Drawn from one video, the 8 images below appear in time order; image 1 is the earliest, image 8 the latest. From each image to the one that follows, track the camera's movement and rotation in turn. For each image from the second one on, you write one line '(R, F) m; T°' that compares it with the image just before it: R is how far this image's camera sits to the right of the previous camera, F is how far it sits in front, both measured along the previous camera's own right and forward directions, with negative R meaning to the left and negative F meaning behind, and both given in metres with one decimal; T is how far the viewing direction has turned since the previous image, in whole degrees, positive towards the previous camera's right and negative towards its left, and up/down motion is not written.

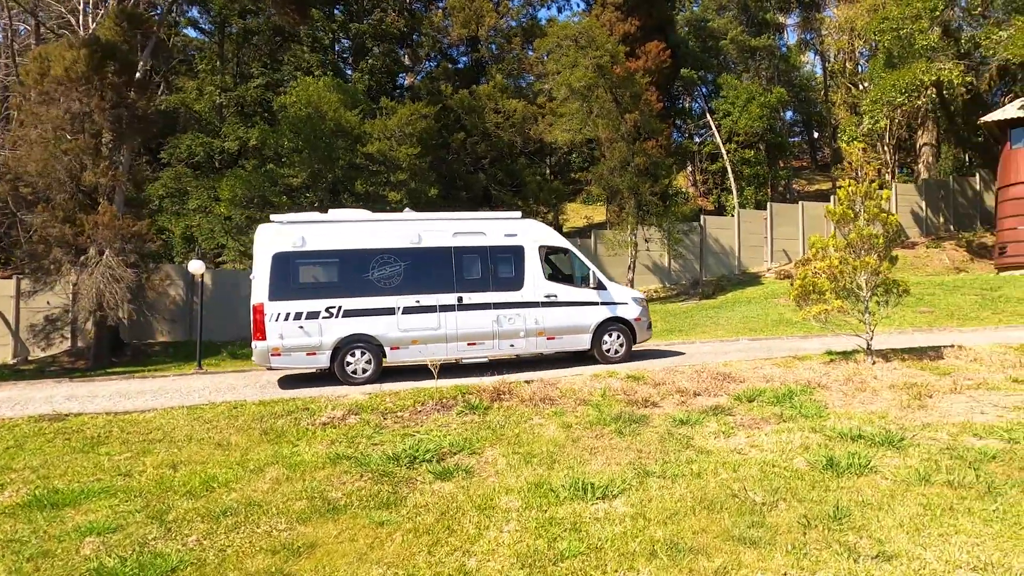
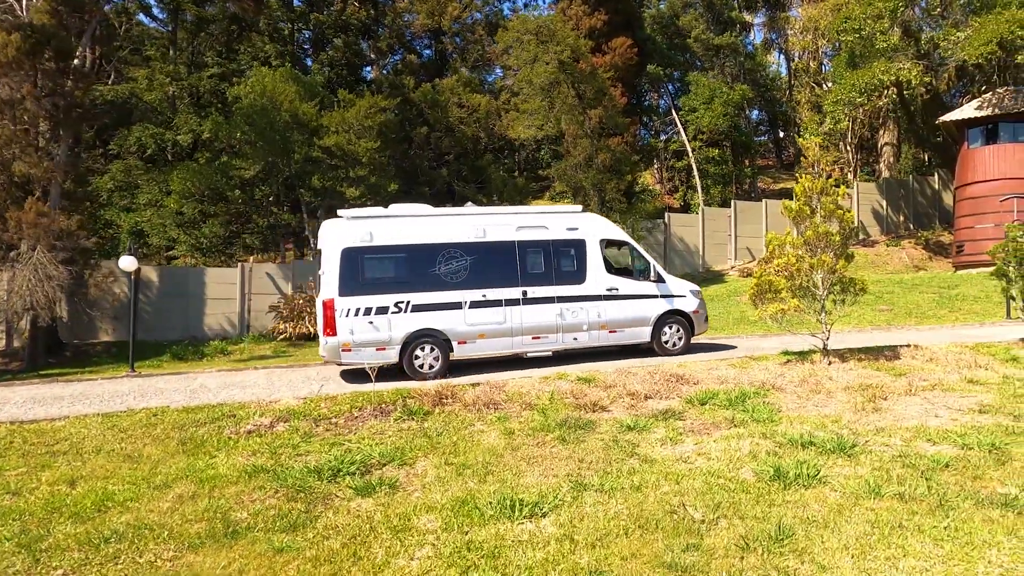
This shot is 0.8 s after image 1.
(+0.3, +0.4) m; +2°
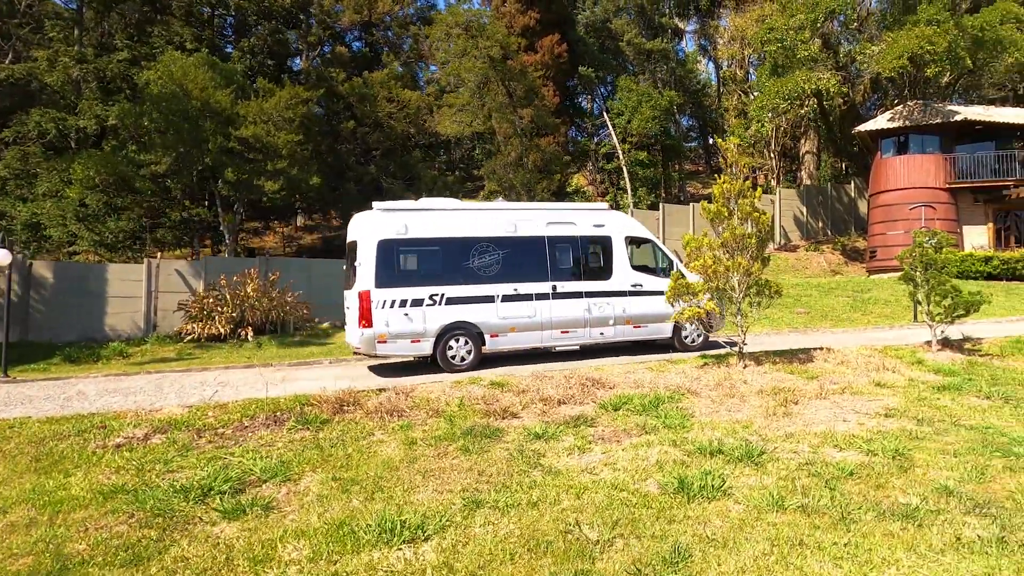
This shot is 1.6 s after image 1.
(+0.3, +0.4) m; +5°
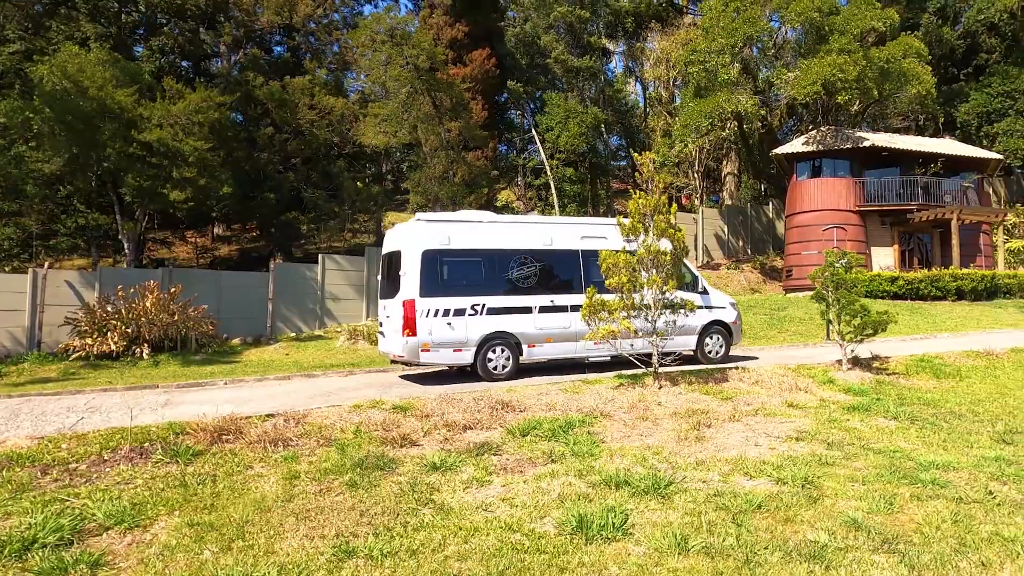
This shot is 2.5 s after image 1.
(+0.3, +0.4) m; +6°
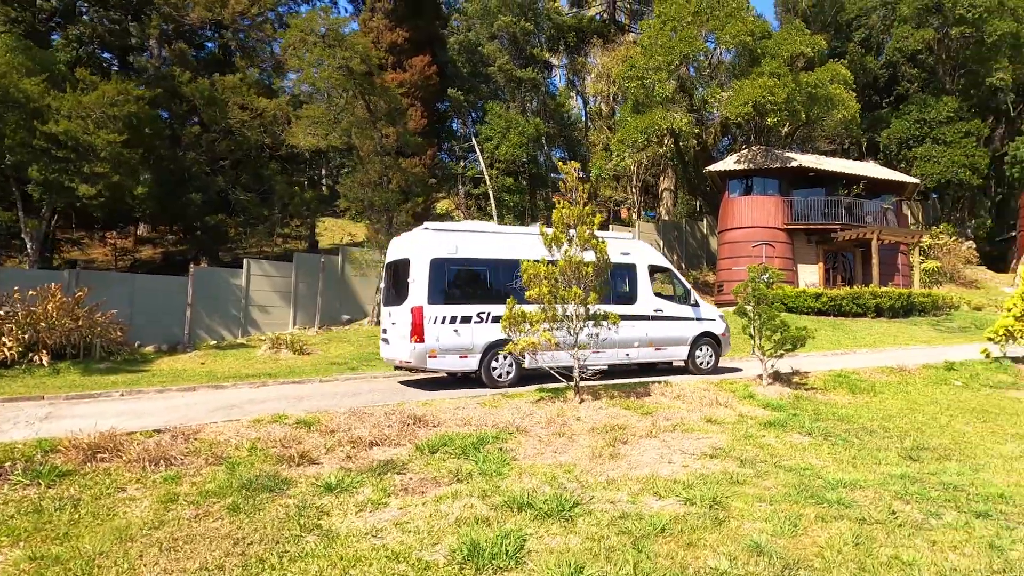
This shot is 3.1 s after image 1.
(+0.3, +0.3) m; +5°
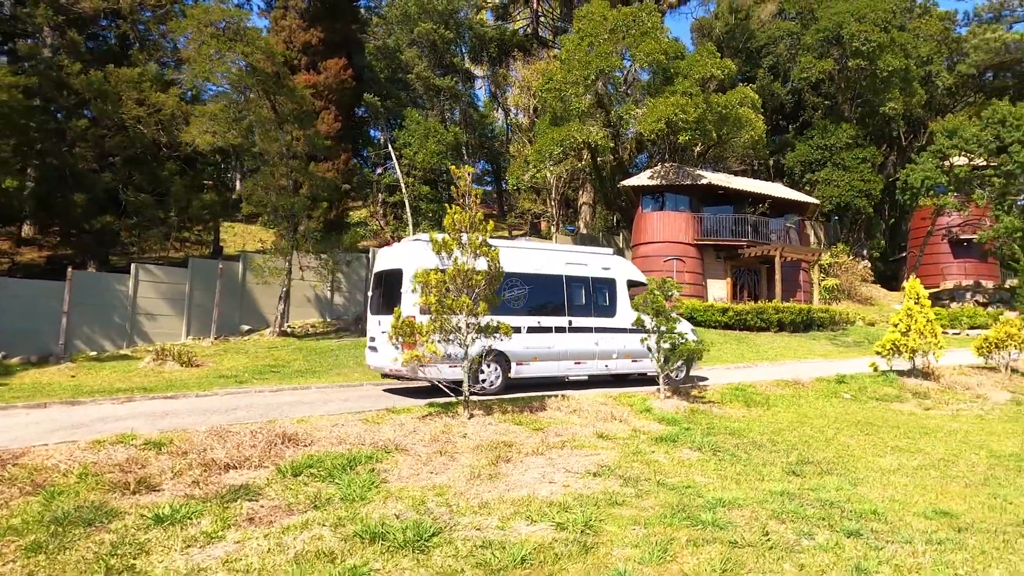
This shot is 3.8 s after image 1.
(+0.4, +0.4) m; +6°
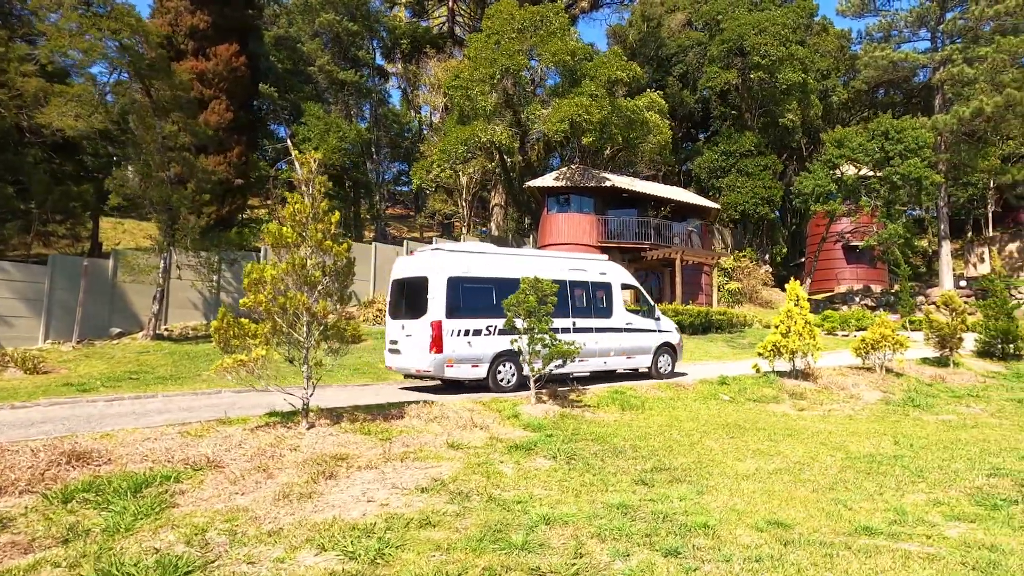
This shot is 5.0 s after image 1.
(+0.8, +0.5) m; +6°
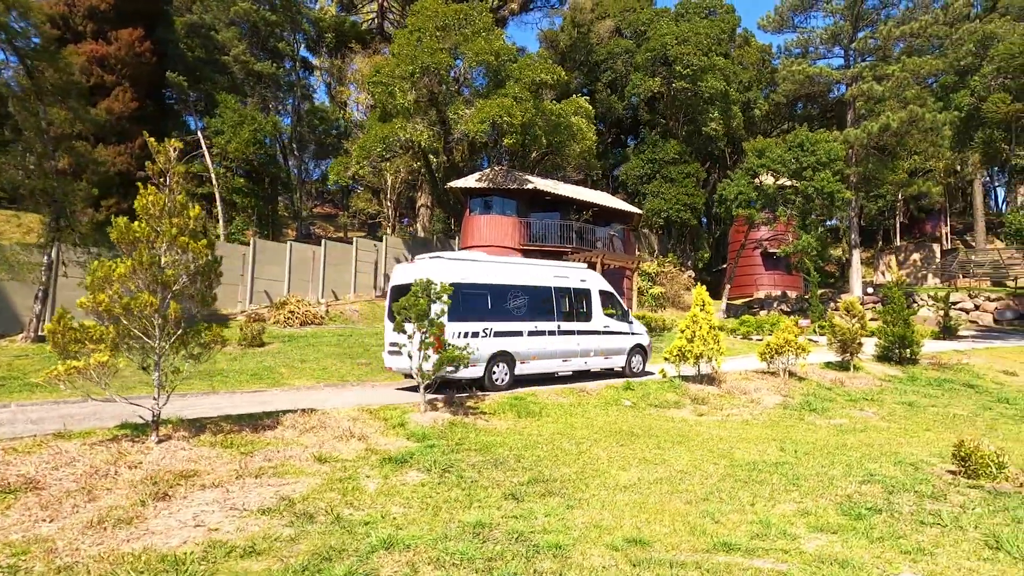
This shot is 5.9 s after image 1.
(+0.6, +0.3) m; +5°
